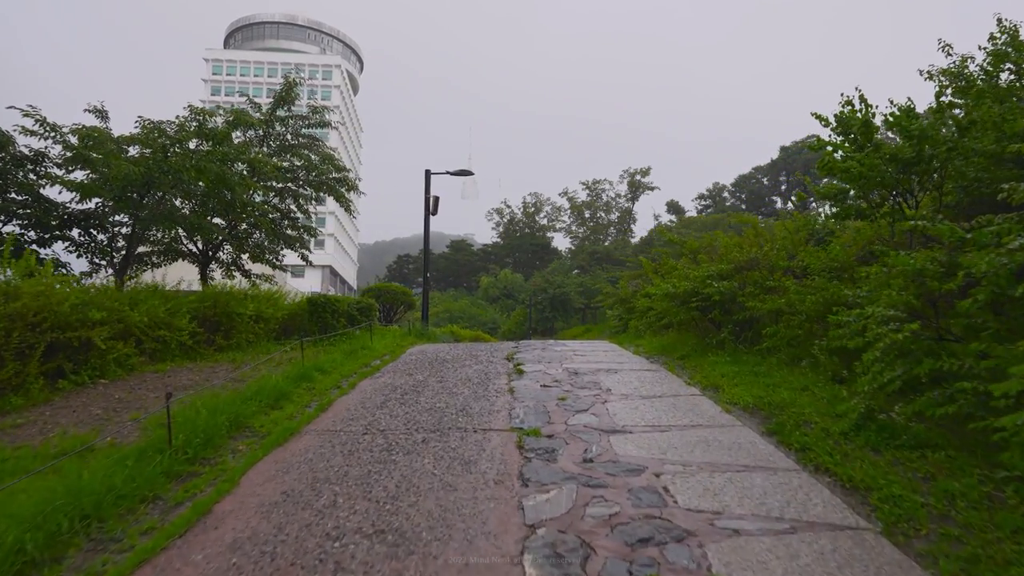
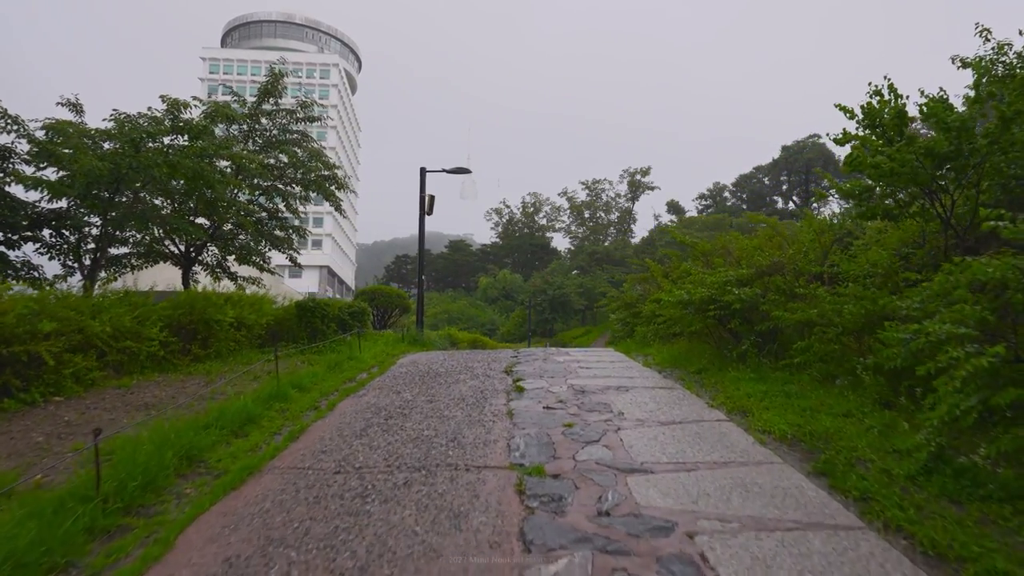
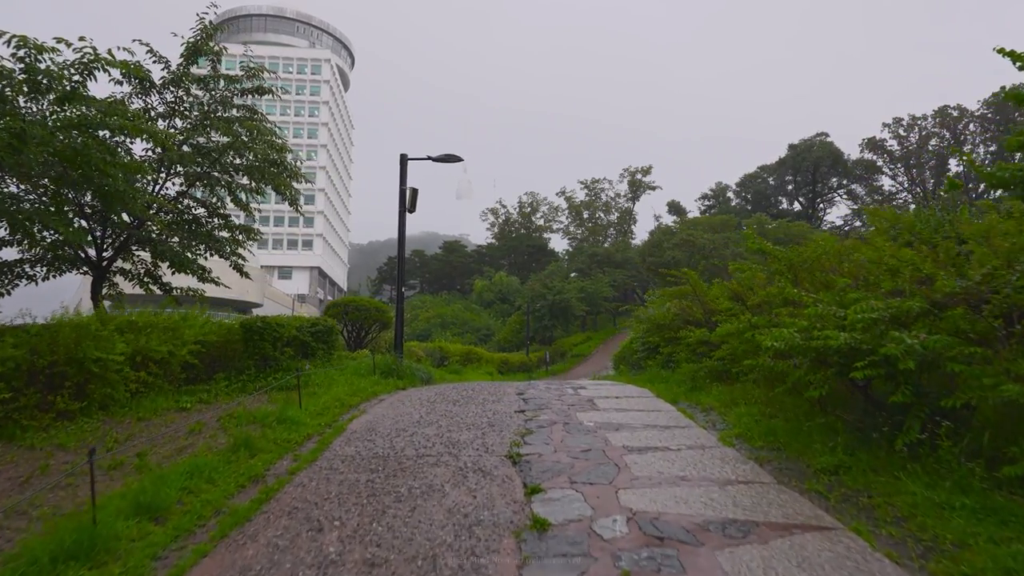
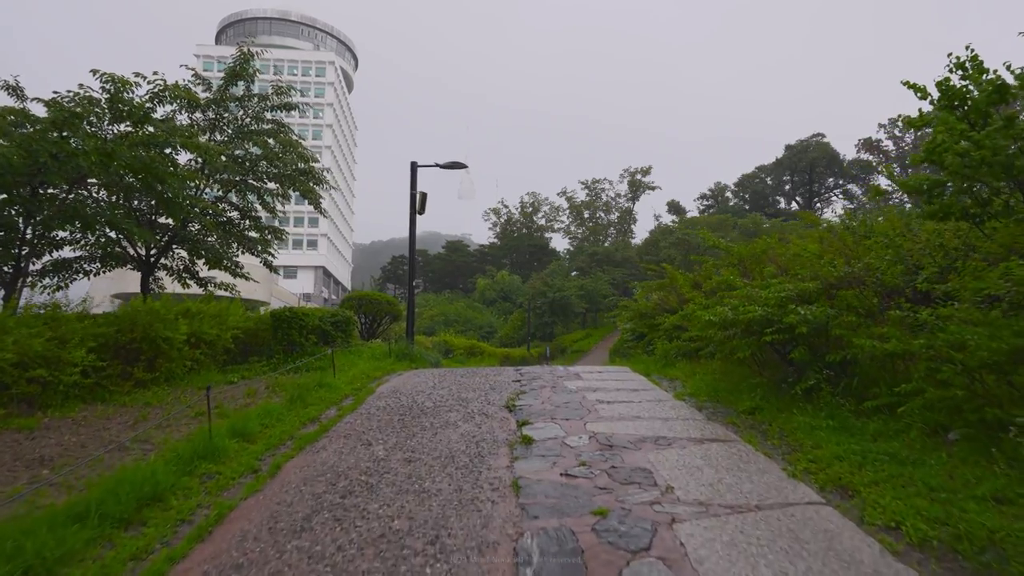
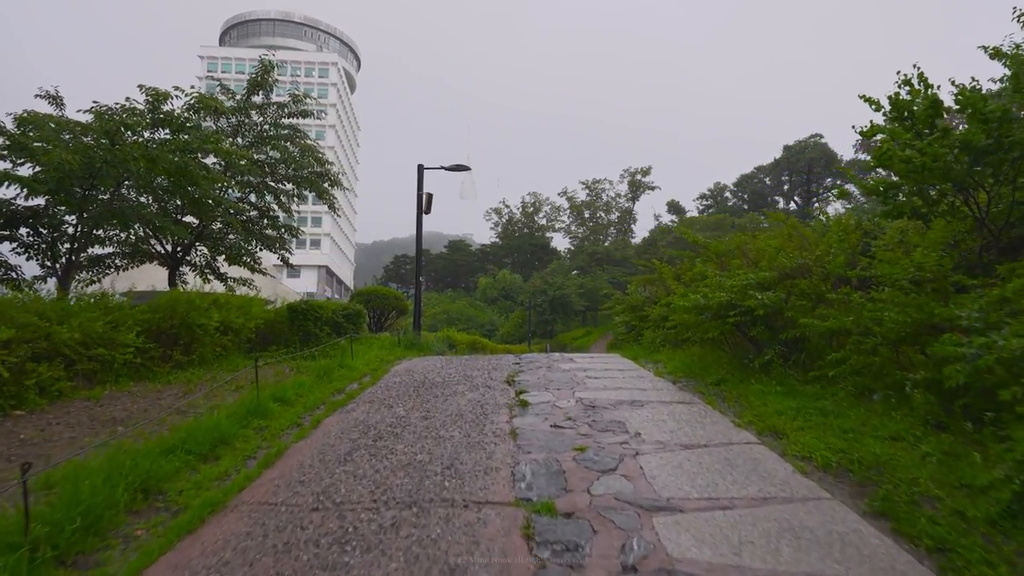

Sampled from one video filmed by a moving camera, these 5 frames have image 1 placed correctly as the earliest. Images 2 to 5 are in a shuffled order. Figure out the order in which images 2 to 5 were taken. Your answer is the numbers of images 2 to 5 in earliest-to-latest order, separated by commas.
2, 5, 4, 3
